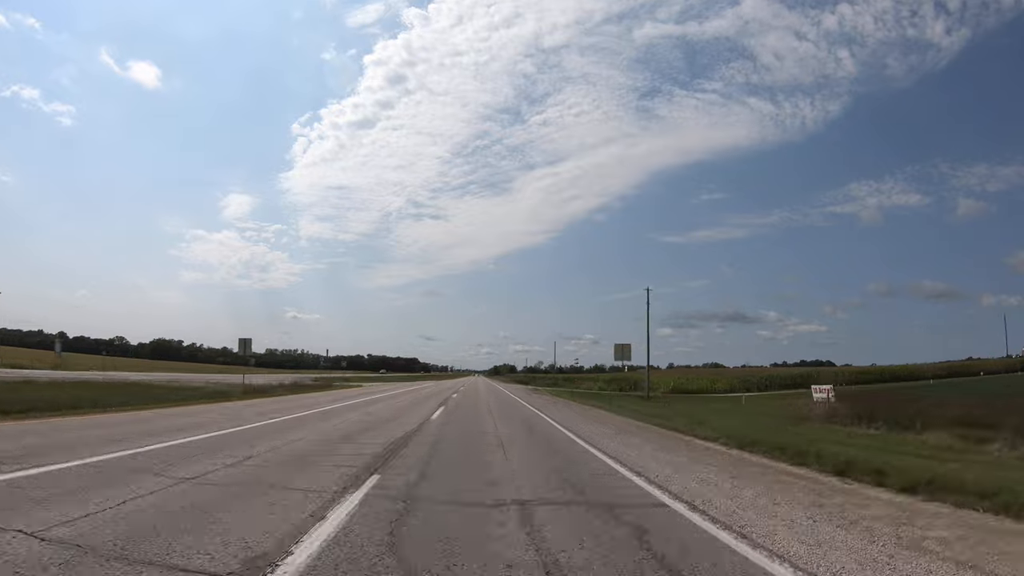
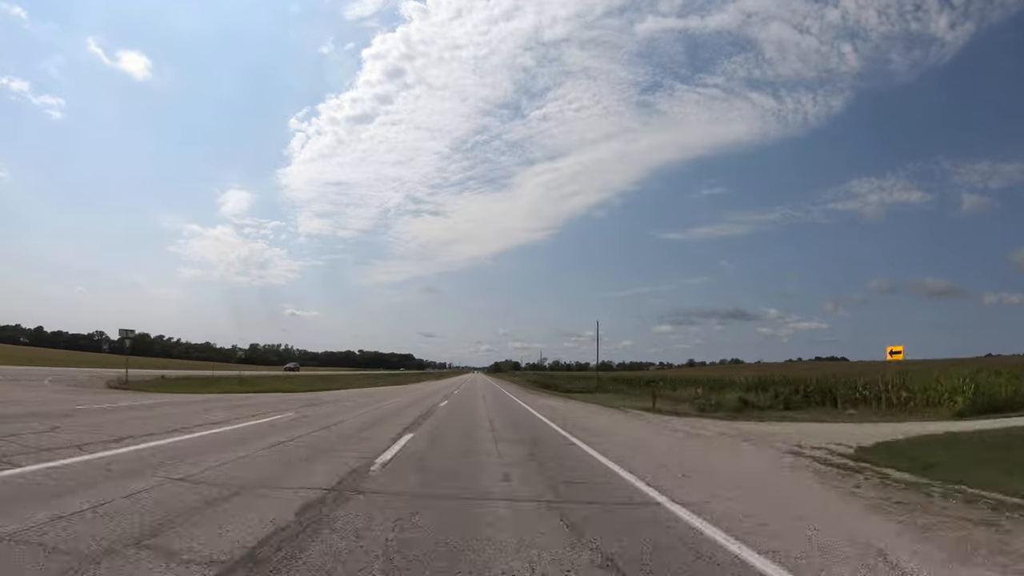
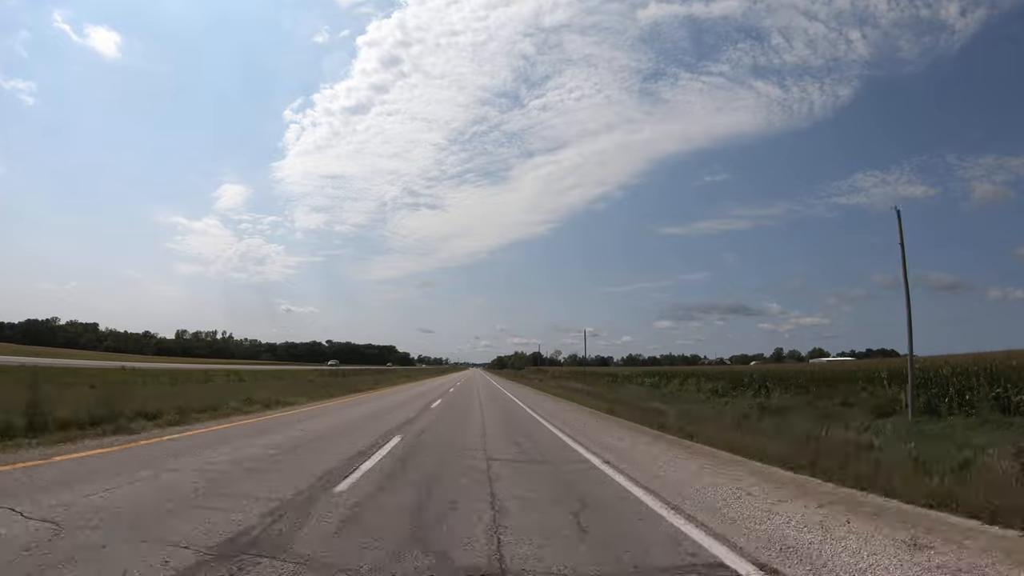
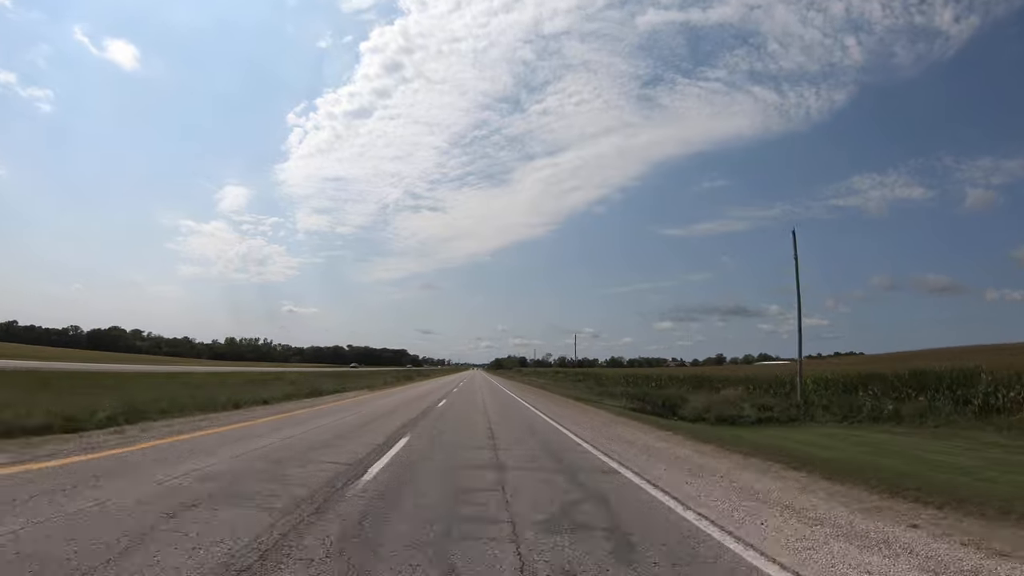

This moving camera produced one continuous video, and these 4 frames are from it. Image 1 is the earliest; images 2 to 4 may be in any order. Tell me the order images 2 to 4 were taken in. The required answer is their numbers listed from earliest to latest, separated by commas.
2, 4, 3
